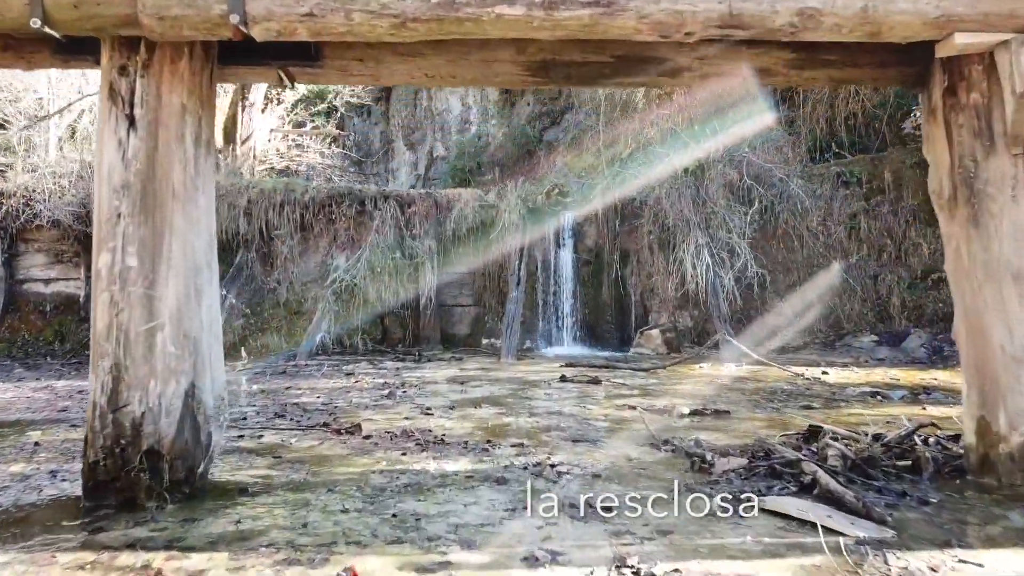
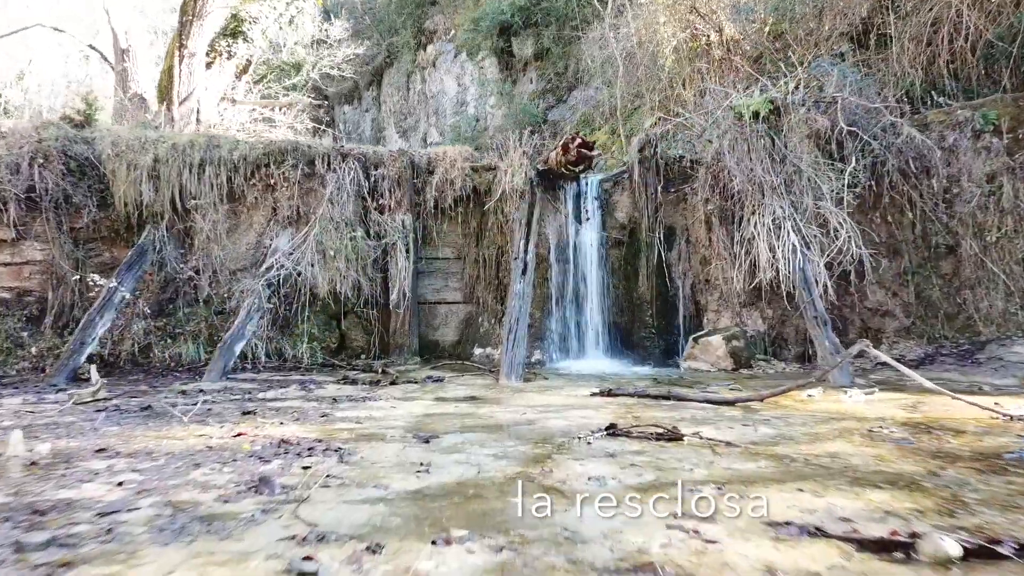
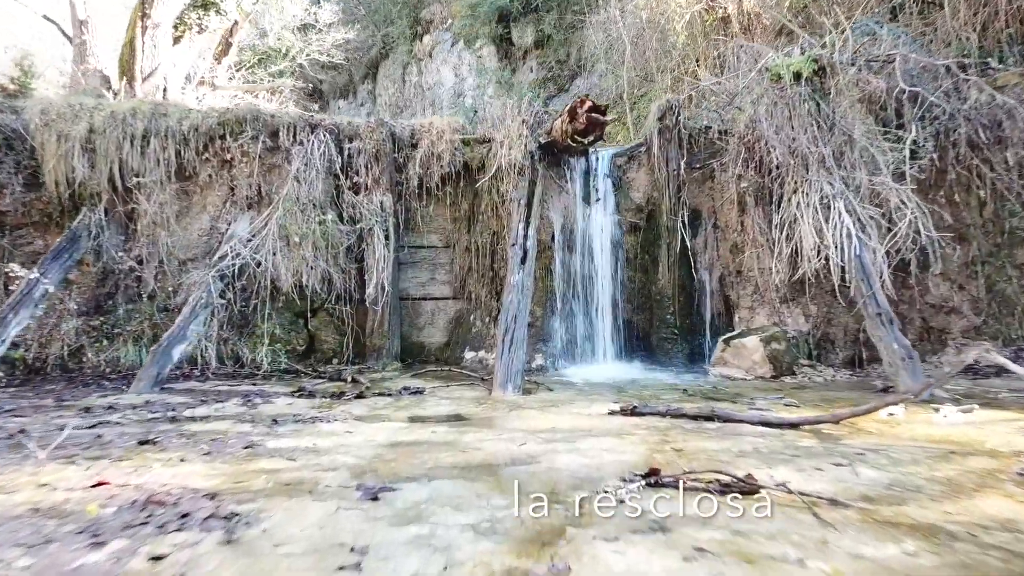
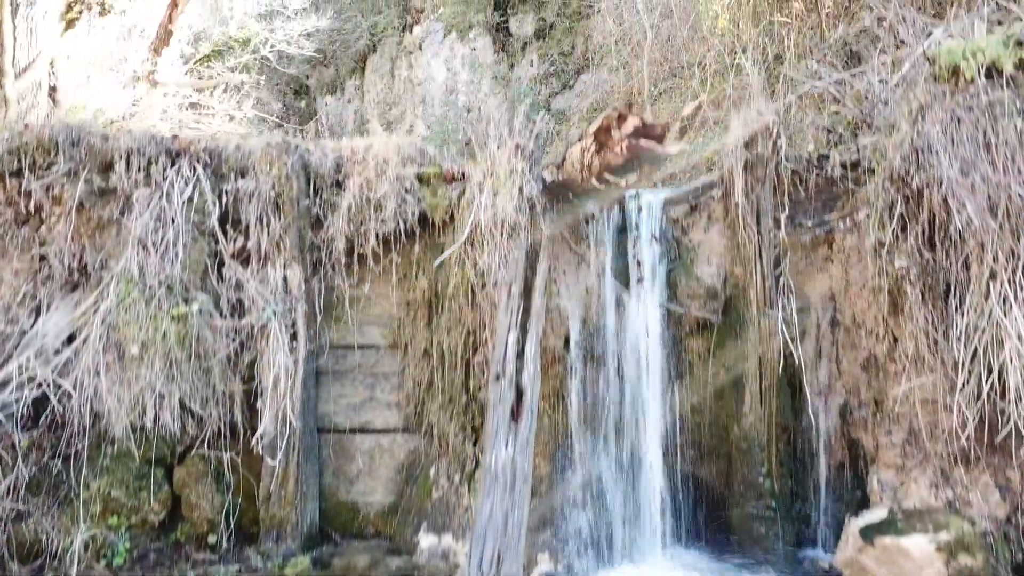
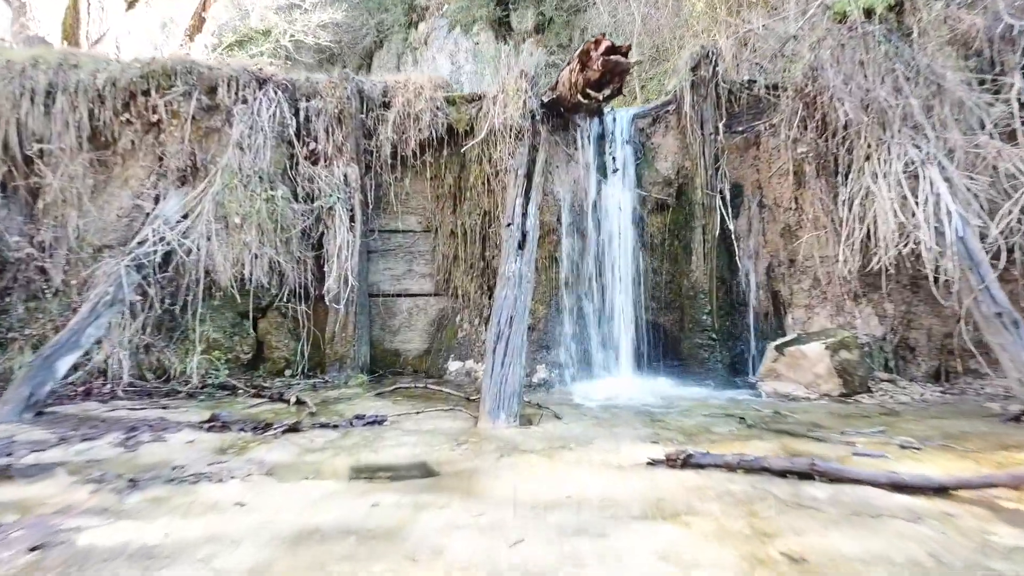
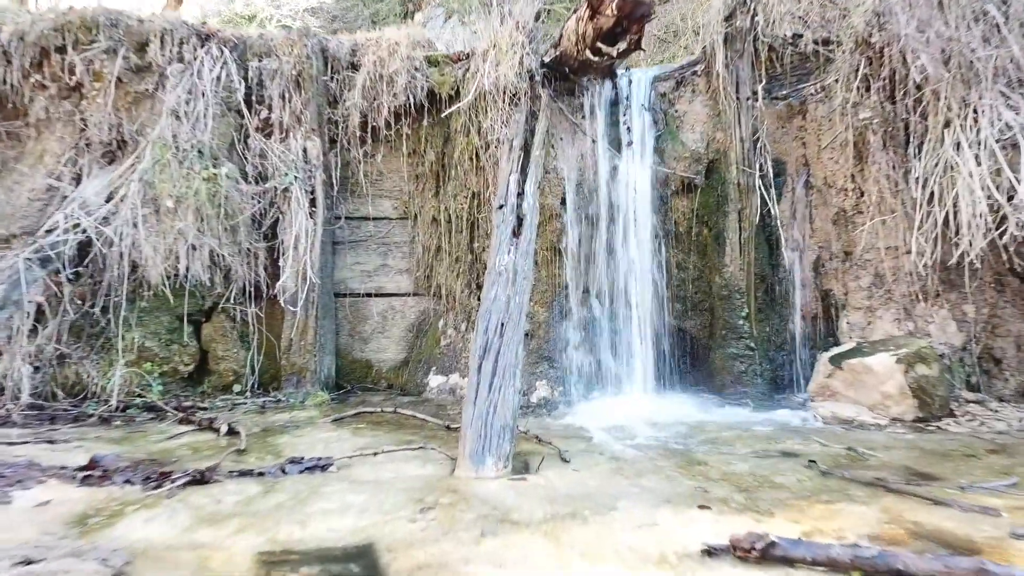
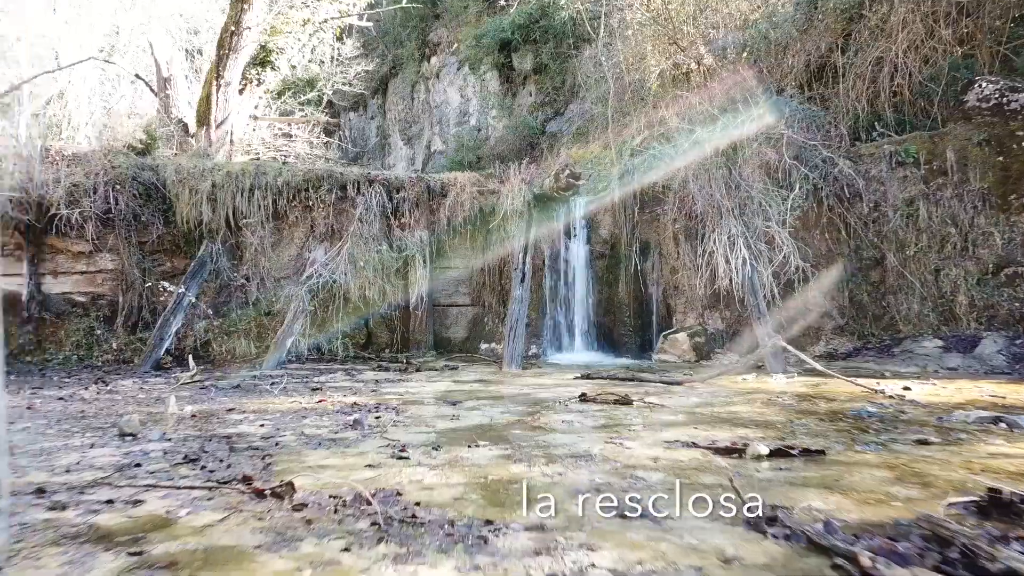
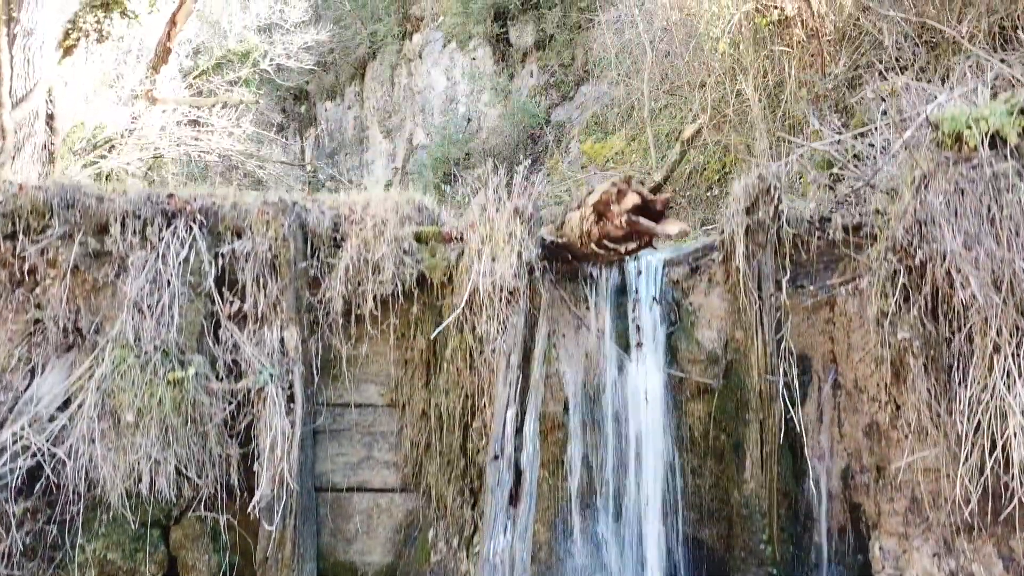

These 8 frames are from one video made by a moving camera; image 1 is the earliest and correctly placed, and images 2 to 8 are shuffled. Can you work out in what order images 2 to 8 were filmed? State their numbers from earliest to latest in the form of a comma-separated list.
7, 2, 3, 5, 6, 4, 8
